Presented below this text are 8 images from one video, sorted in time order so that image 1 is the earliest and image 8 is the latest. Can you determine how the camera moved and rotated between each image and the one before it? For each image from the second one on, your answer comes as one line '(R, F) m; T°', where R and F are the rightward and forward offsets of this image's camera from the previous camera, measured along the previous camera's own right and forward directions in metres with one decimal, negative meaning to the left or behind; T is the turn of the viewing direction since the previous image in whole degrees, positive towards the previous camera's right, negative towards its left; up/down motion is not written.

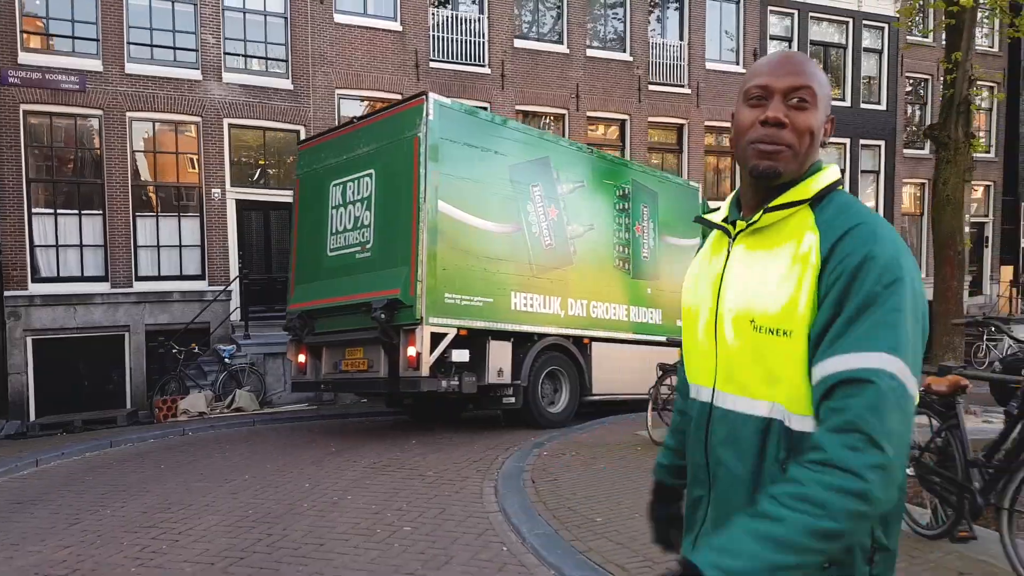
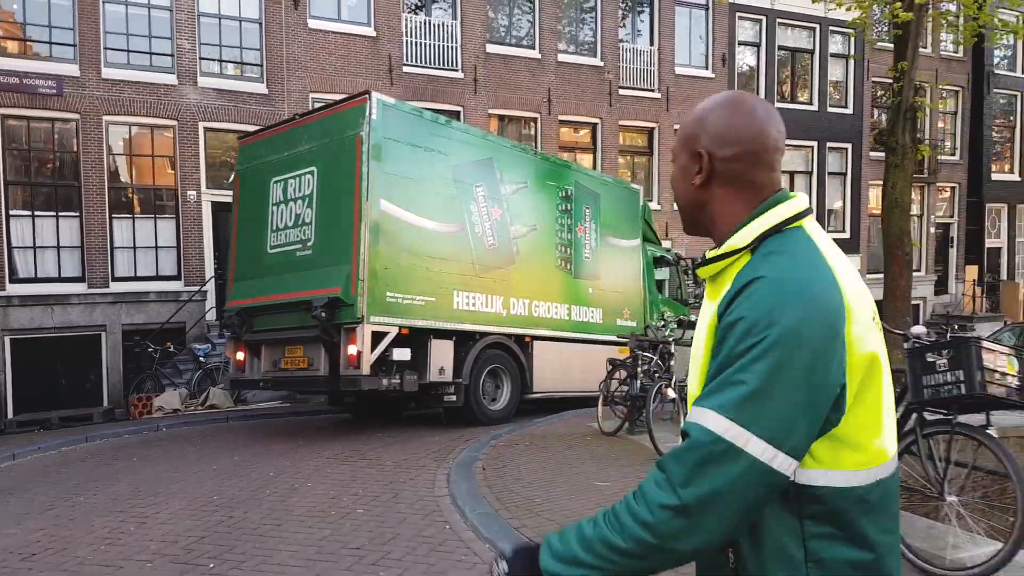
(+0.3, -0.3) m; +1°
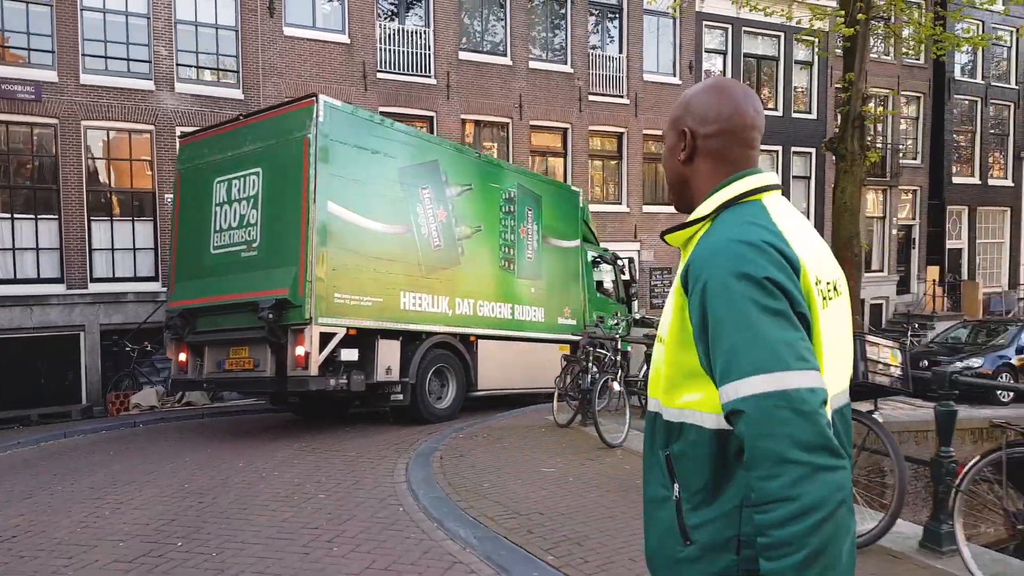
(+0.2, -0.4) m; +1°
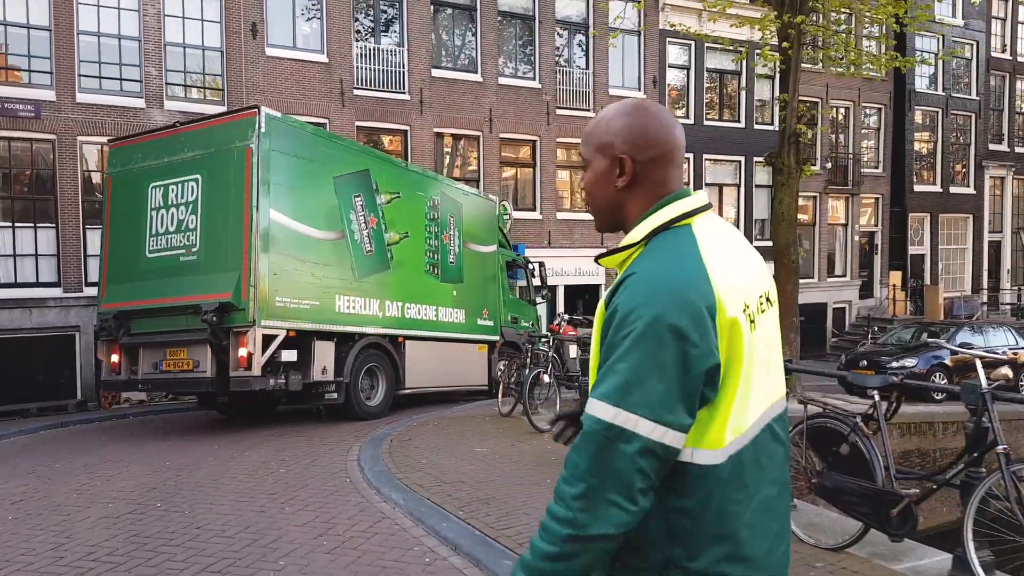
(+0.5, -1.0) m; 0°
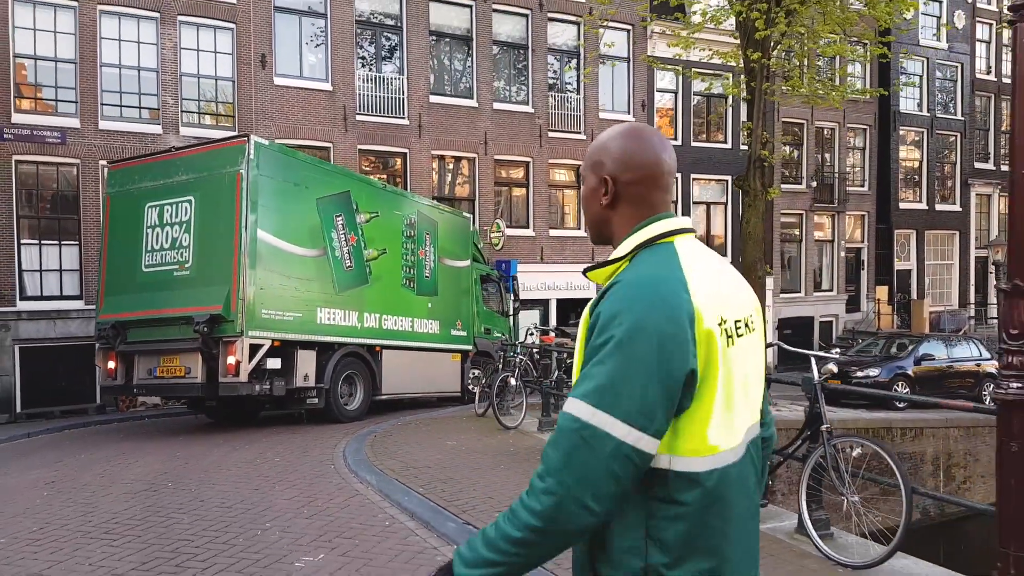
(+0.5, -1.0) m; -1°
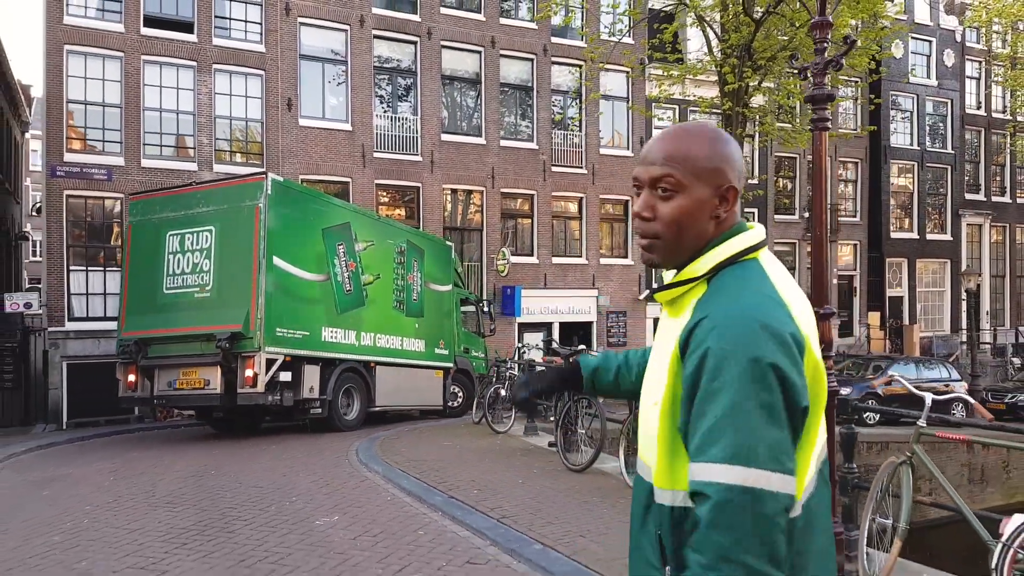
(+0.3, -1.3) m; -1°
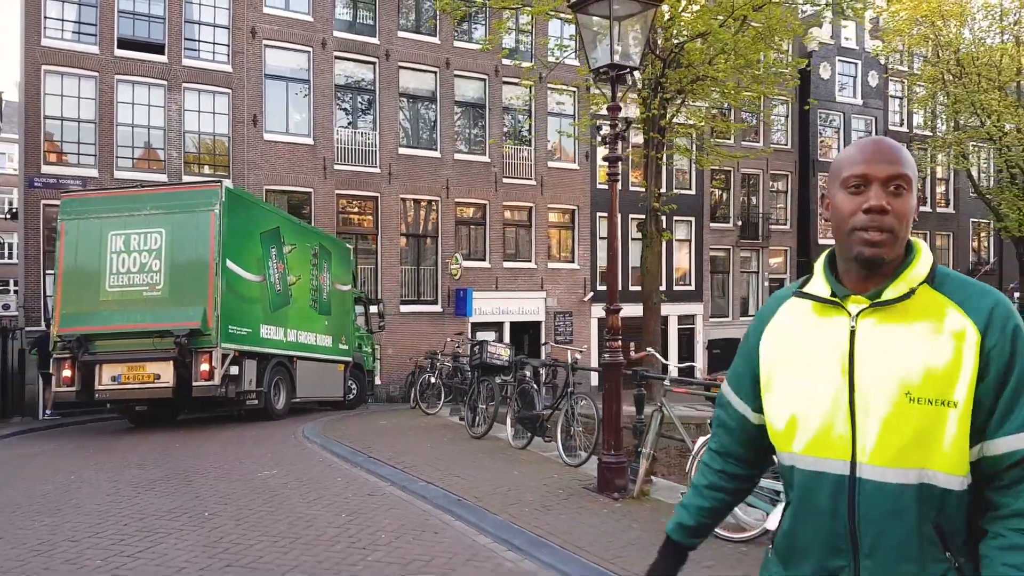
(+0.7, -1.6) m; +2°
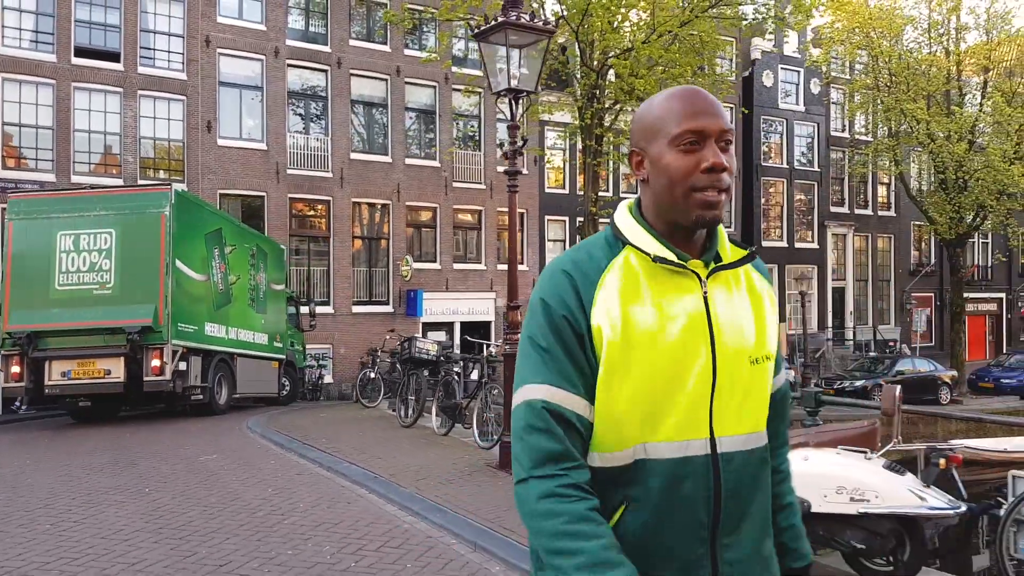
(+0.5, -0.9) m; +2°
